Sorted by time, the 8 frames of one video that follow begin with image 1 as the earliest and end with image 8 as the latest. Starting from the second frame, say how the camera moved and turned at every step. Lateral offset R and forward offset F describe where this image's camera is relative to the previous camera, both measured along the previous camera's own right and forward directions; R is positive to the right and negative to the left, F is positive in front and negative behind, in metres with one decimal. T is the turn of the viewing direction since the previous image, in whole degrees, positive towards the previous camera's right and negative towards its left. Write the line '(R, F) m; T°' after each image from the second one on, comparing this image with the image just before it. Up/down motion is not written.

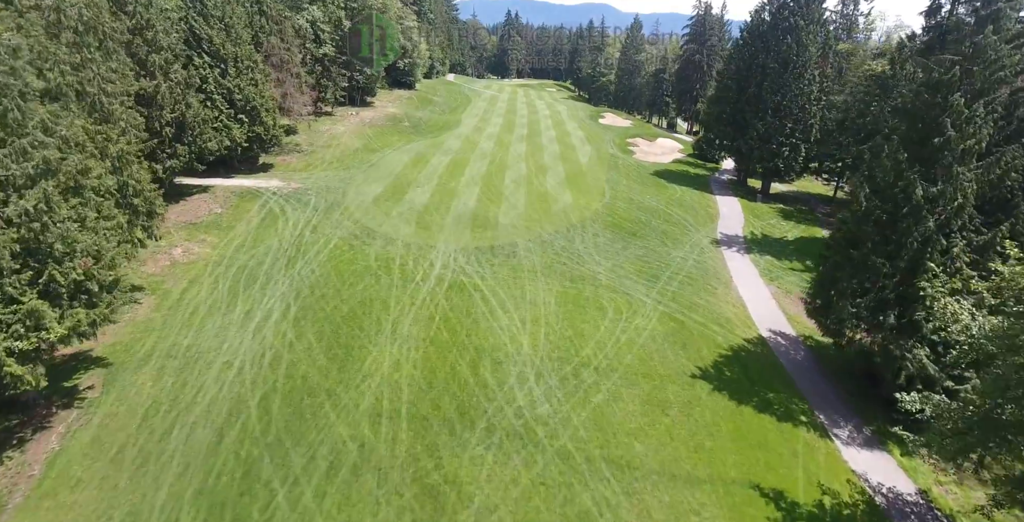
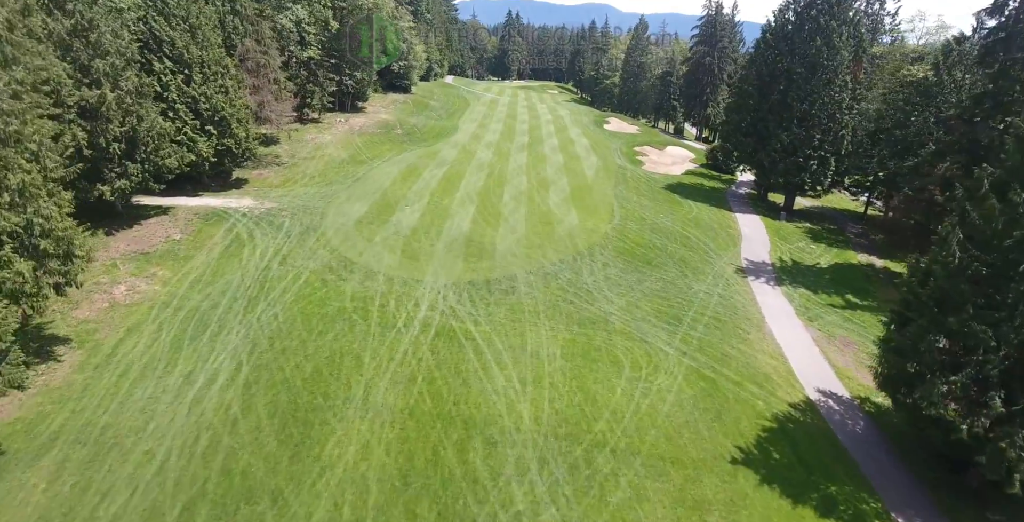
(+0.1, +3.0) m; 0°
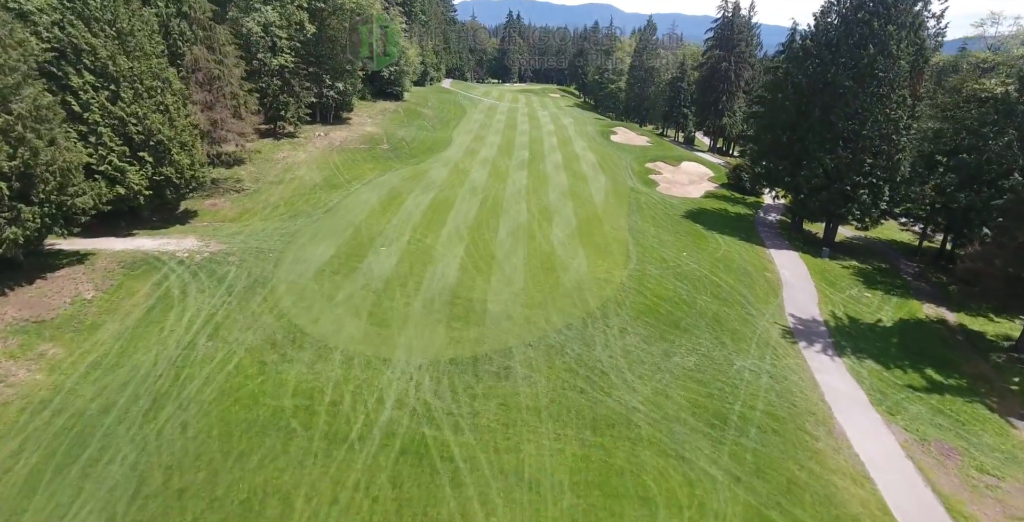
(+0.2, +4.4) m; 0°
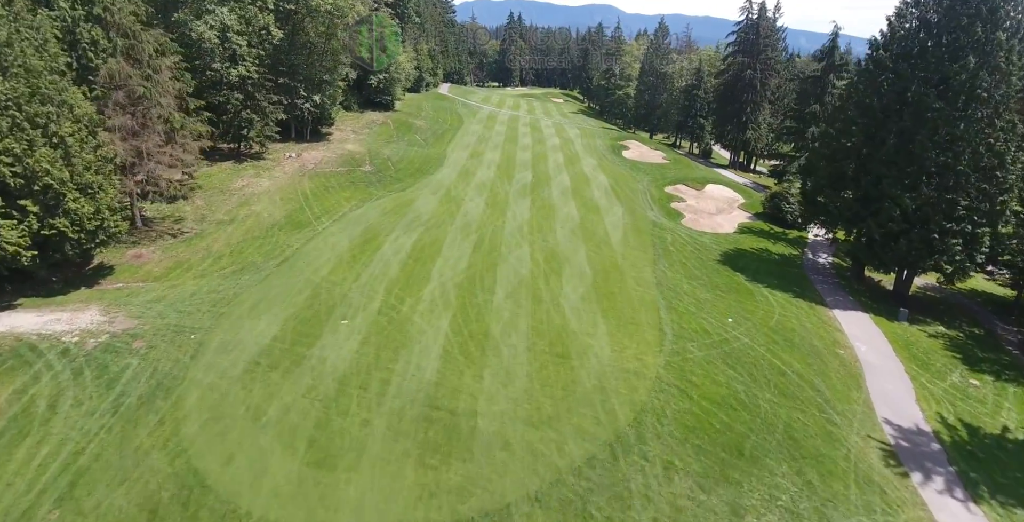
(+0.1, +5.2) m; 0°
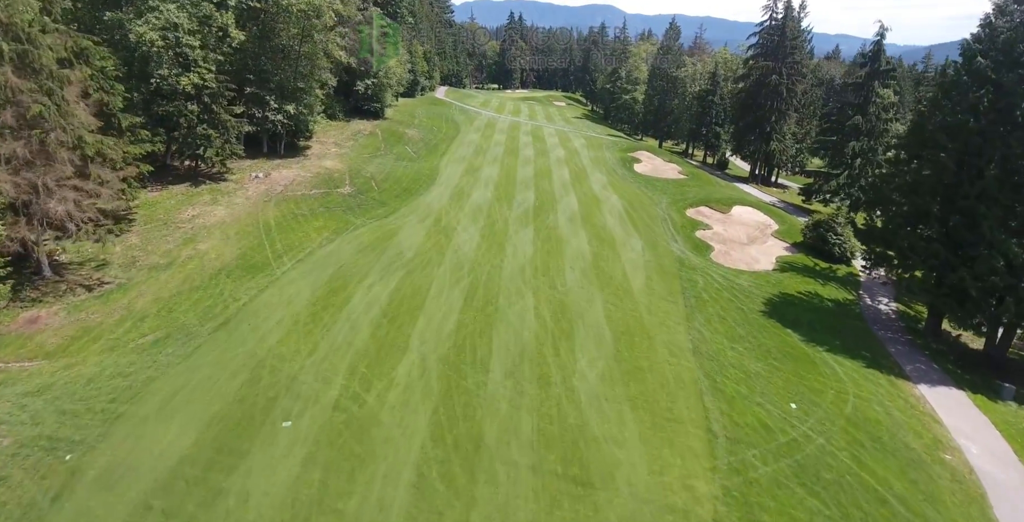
(0.0, +4.5) m; 0°
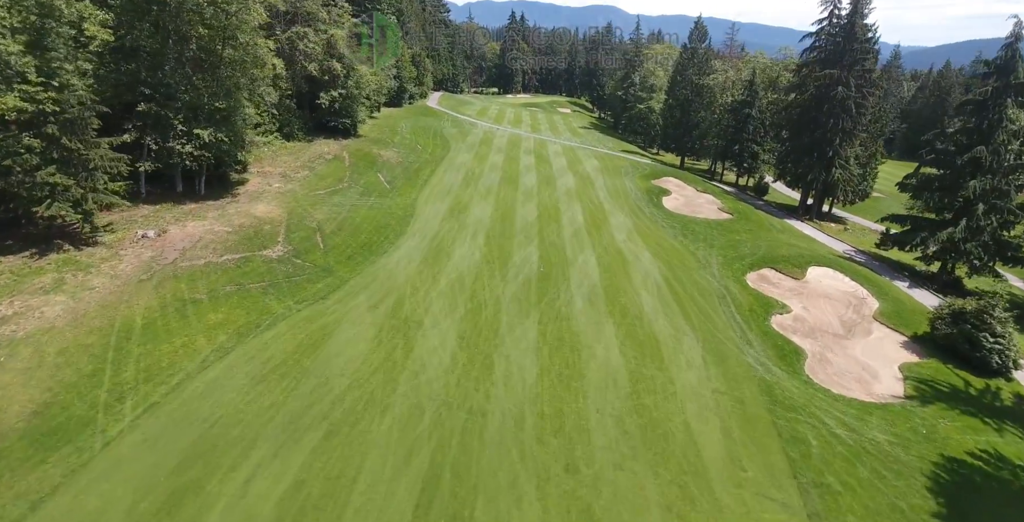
(+0.3, +8.8) m; 0°
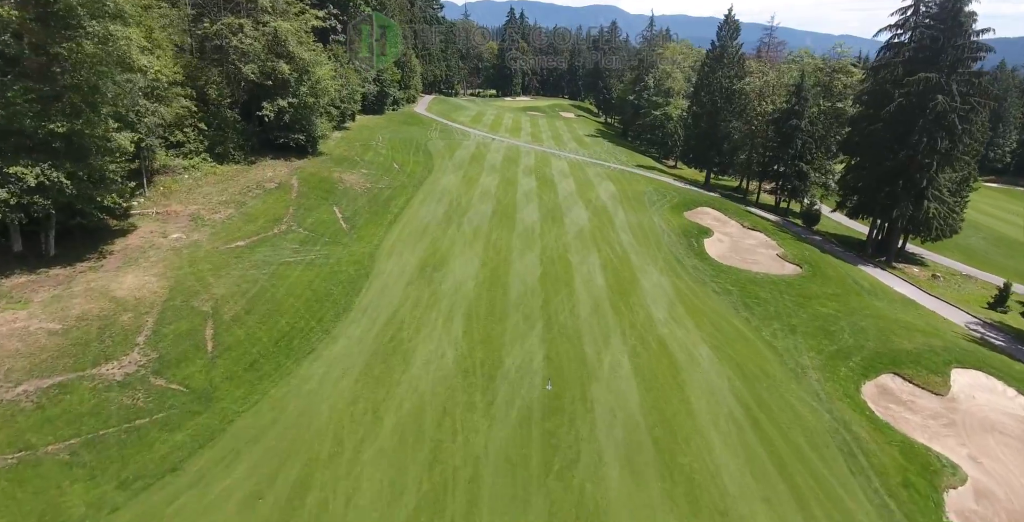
(+0.3, +8.4) m; 0°
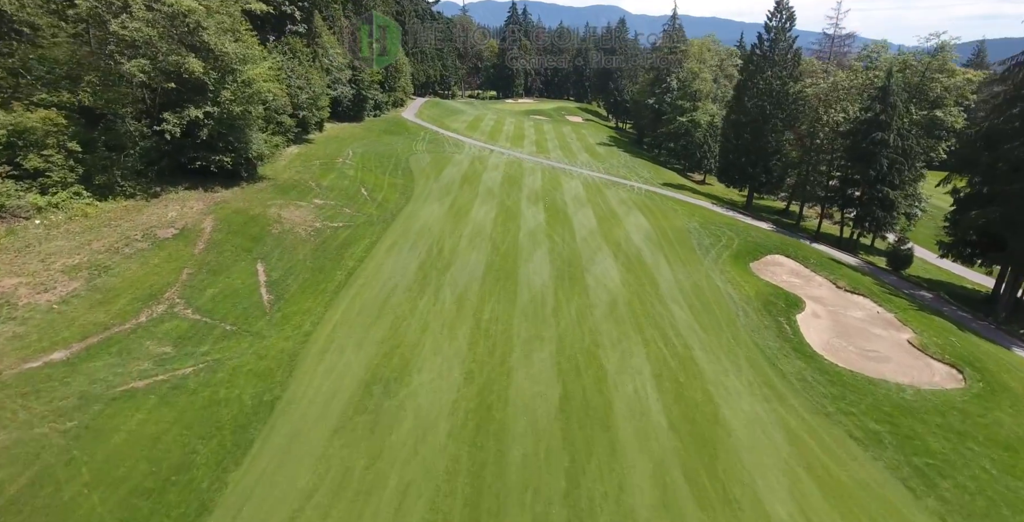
(0.0, +8.9) m; 0°
